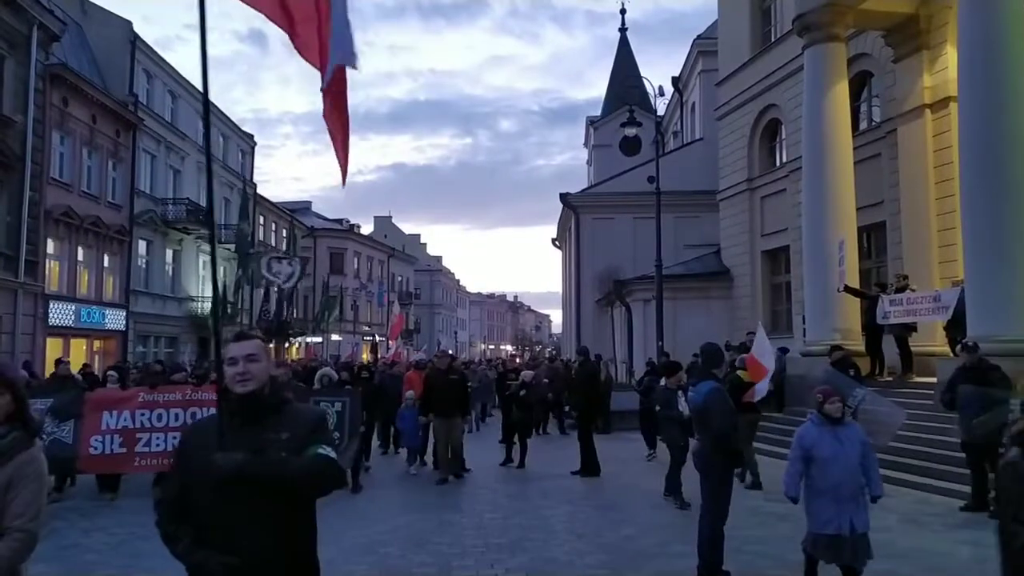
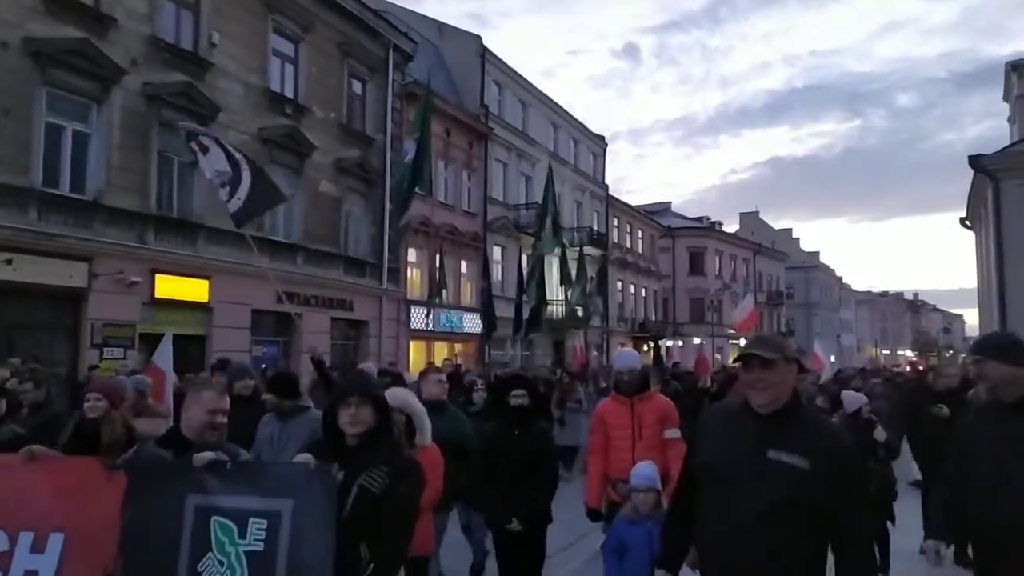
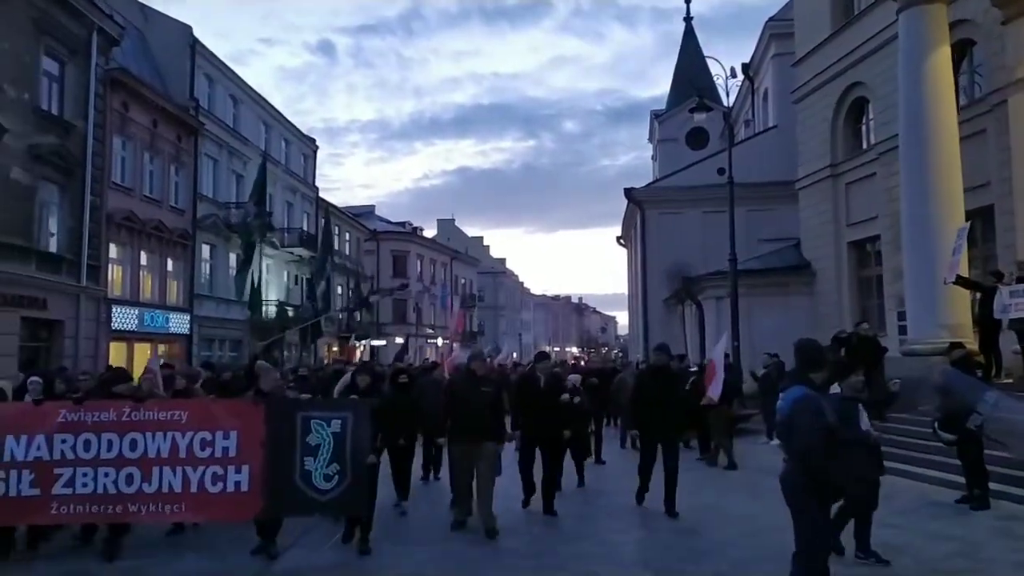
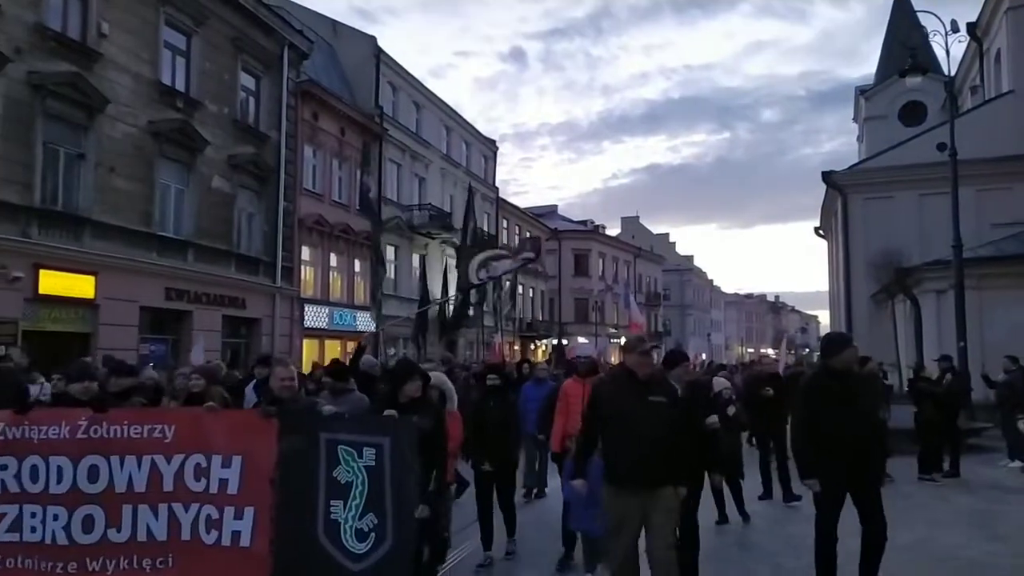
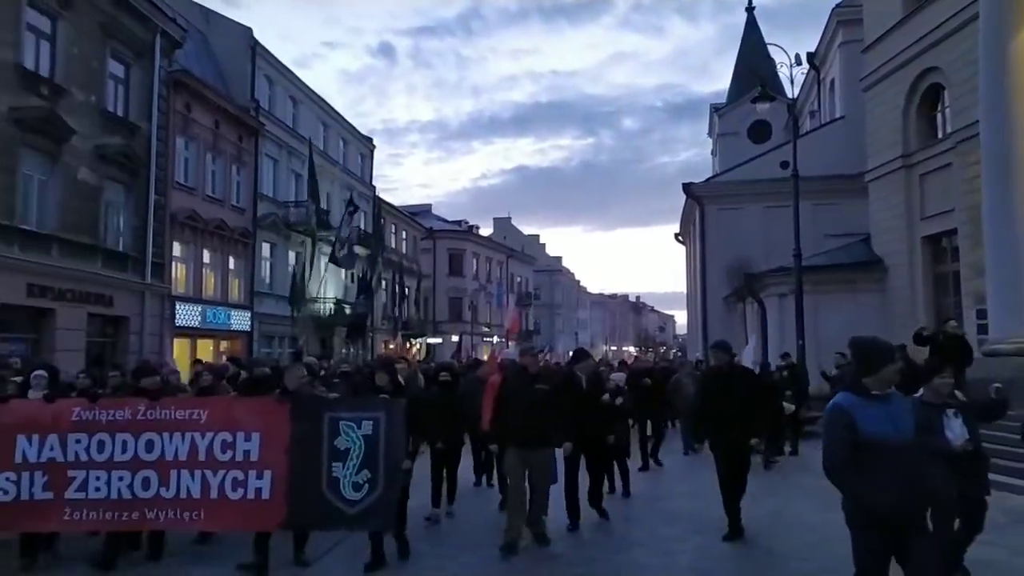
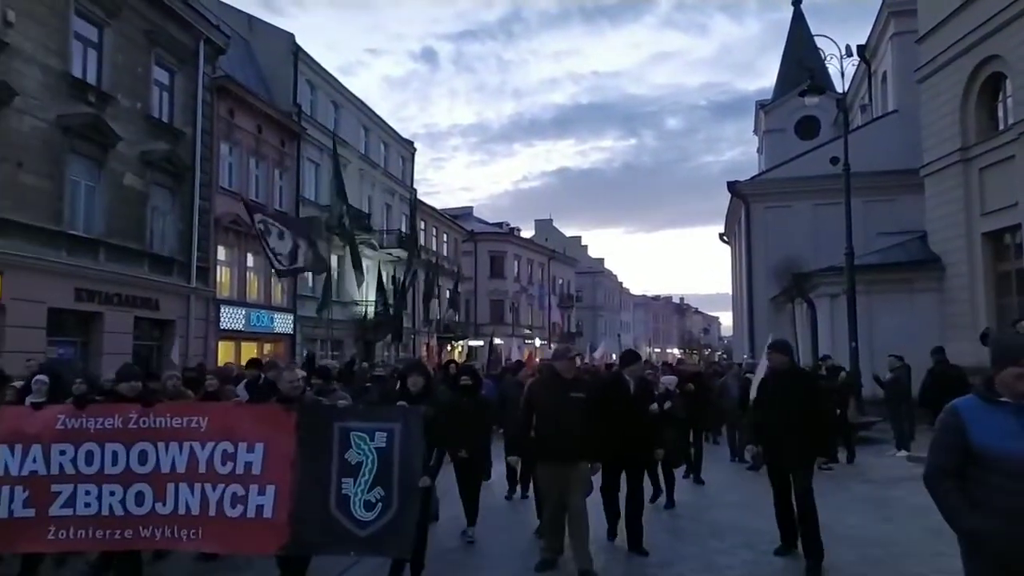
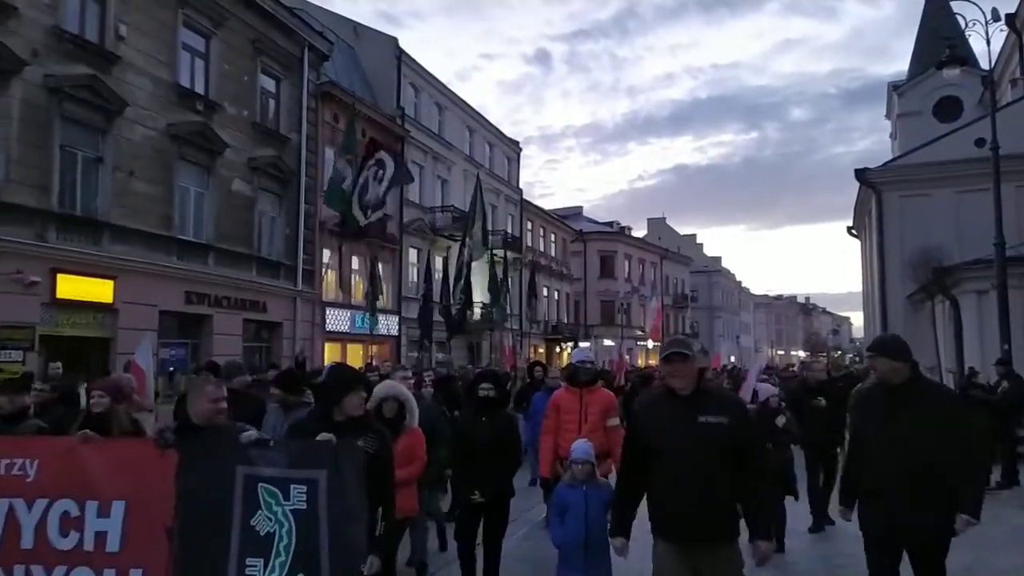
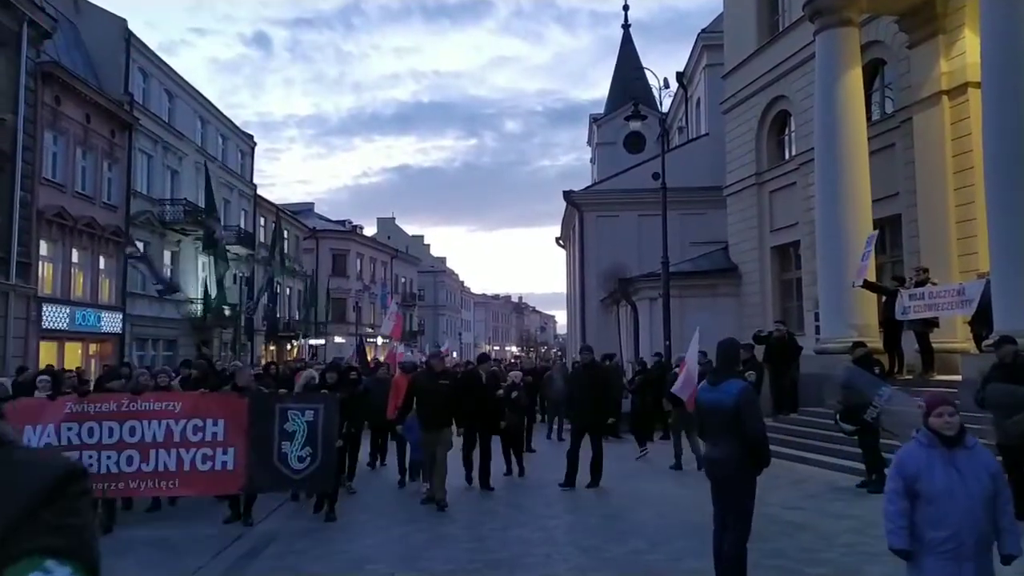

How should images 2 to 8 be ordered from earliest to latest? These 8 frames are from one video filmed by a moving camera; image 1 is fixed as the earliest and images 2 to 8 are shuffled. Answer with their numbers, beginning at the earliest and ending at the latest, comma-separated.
8, 3, 5, 6, 4, 7, 2
